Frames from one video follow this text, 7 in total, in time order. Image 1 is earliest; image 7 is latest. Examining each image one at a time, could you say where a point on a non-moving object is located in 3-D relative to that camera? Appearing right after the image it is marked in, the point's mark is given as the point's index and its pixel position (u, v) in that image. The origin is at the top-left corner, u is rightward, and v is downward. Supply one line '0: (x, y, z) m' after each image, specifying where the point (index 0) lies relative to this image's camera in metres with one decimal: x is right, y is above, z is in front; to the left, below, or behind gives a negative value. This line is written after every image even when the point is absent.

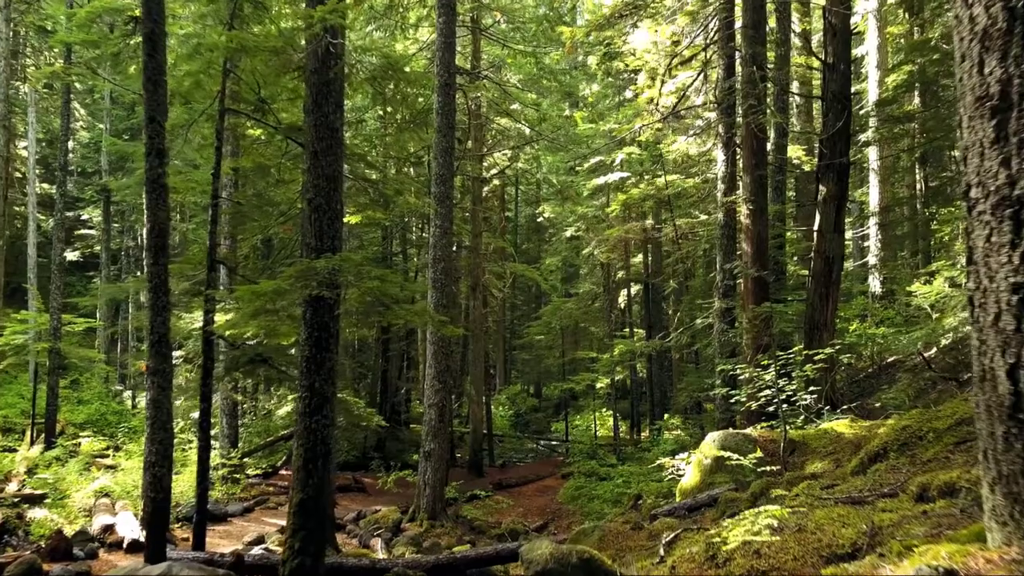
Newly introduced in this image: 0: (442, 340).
0: (-1.2, -0.9, +12.8) m
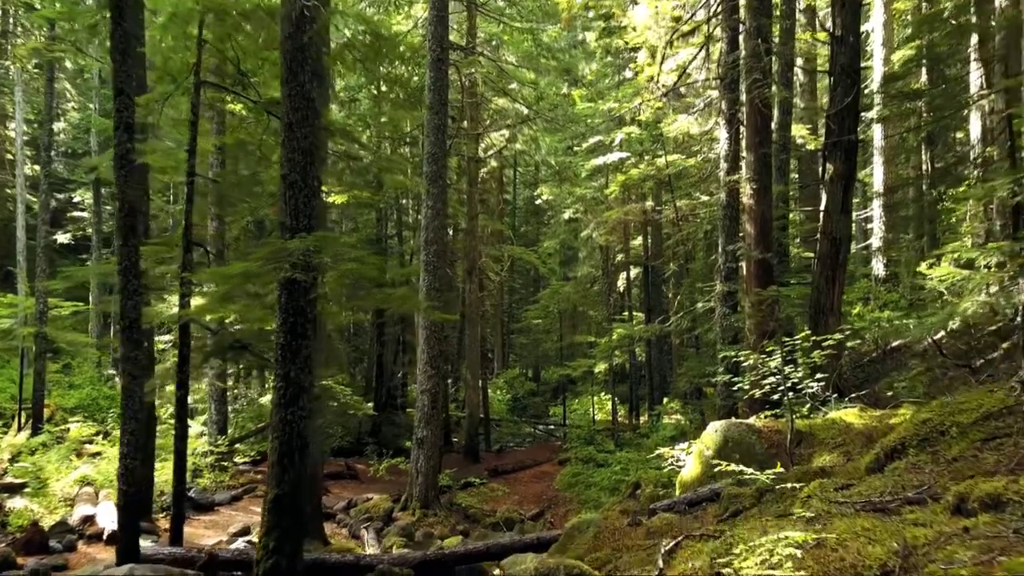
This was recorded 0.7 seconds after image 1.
0: (-1.2, -0.6, +12.4) m
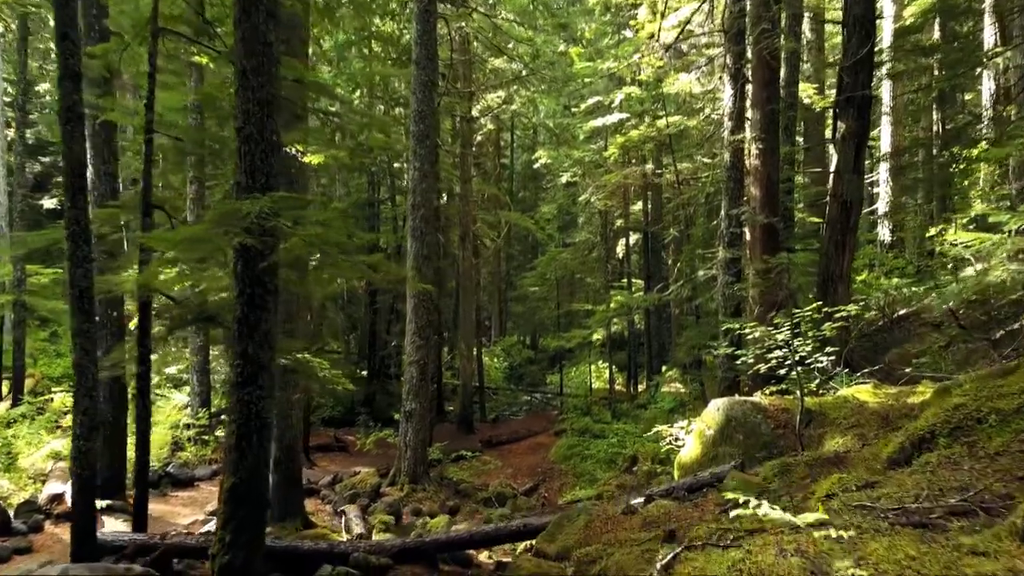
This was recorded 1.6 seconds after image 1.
0: (-1.4, -0.1, +11.9) m
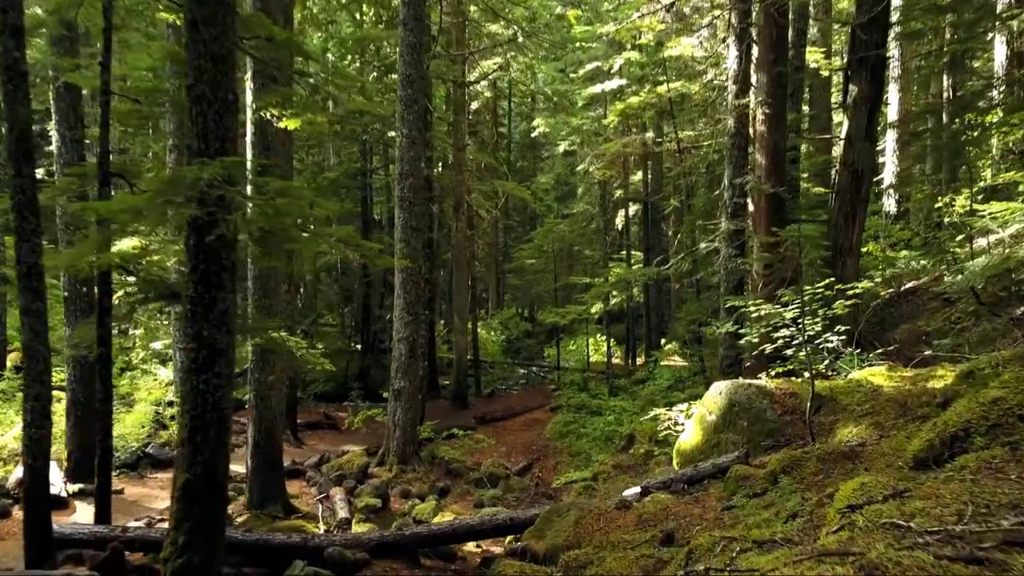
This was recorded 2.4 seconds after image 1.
0: (-1.5, +0.3, +11.4) m
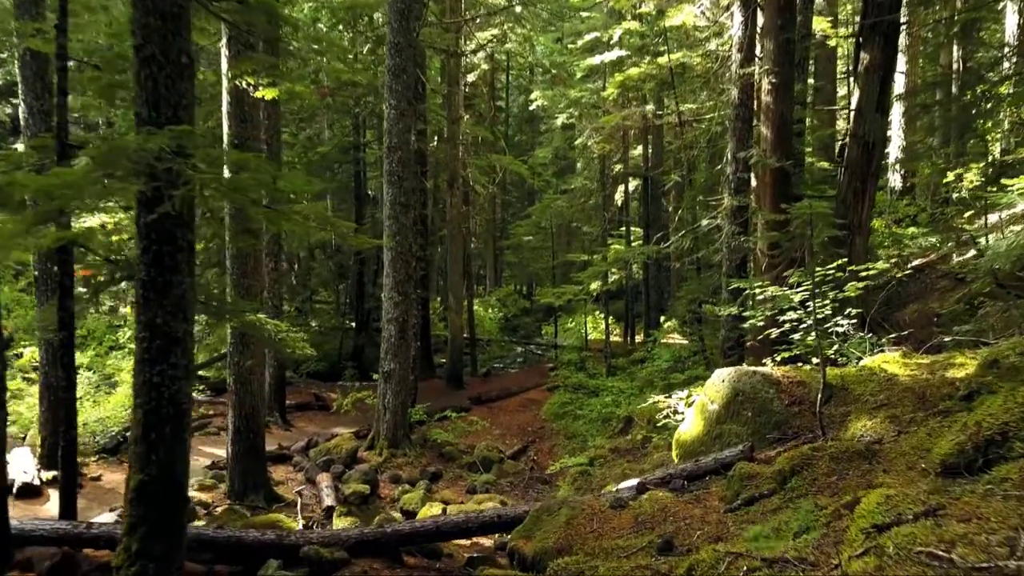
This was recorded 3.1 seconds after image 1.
0: (-1.6, +0.6, +10.9) m
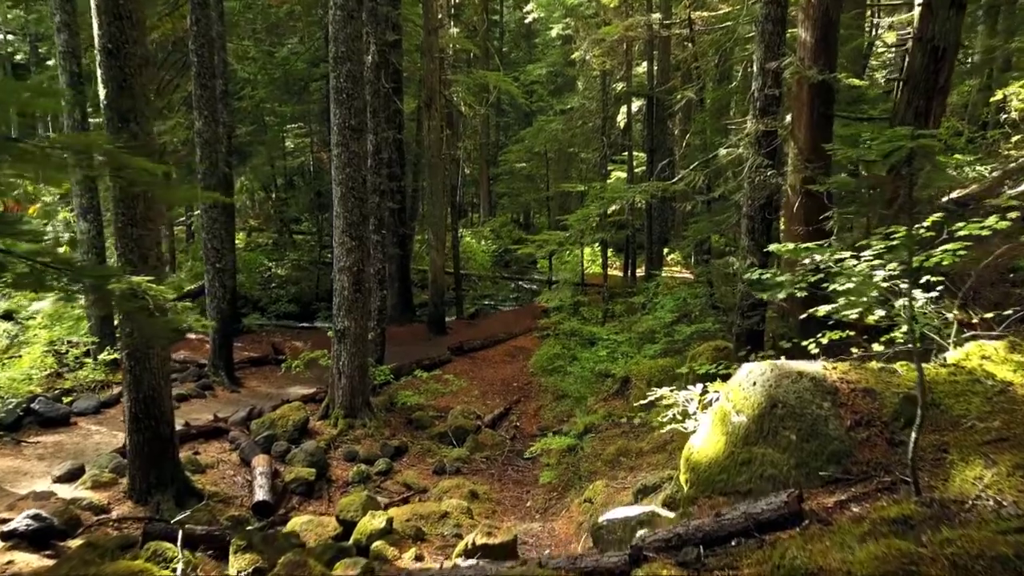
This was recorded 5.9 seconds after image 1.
0: (-1.8, +1.3, +9.1) m
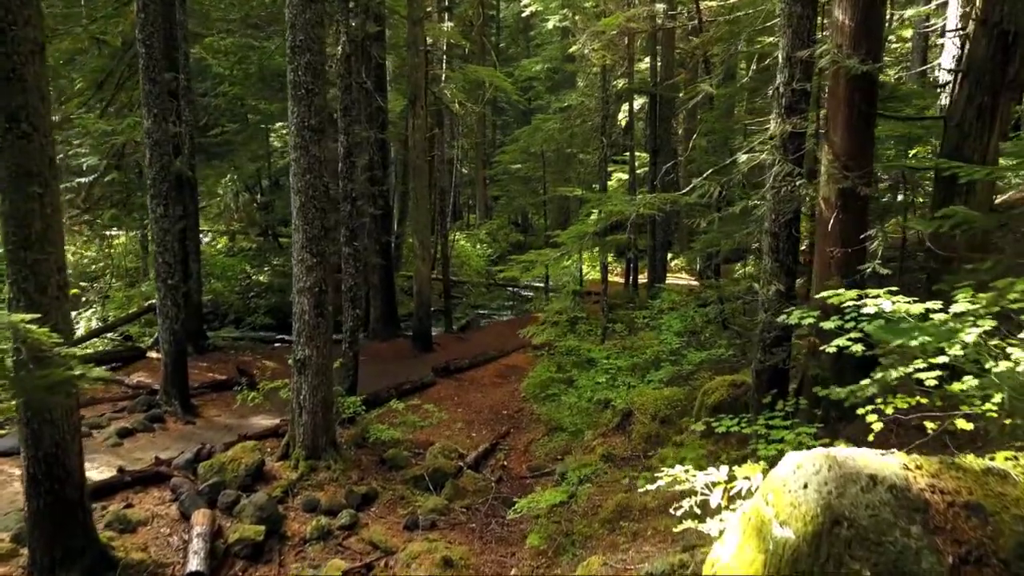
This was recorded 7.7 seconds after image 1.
0: (-2.0, +1.1, +7.9) m
